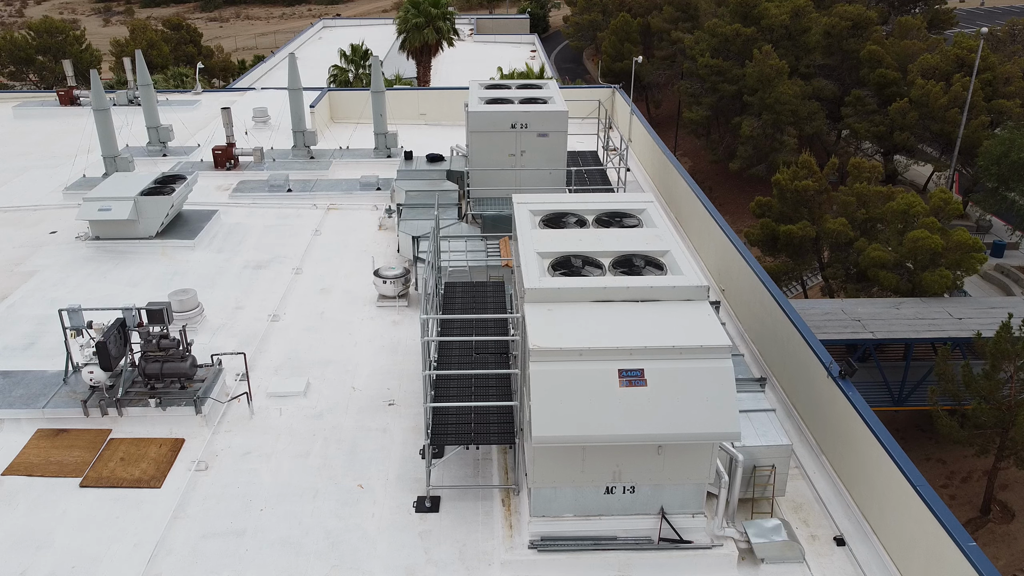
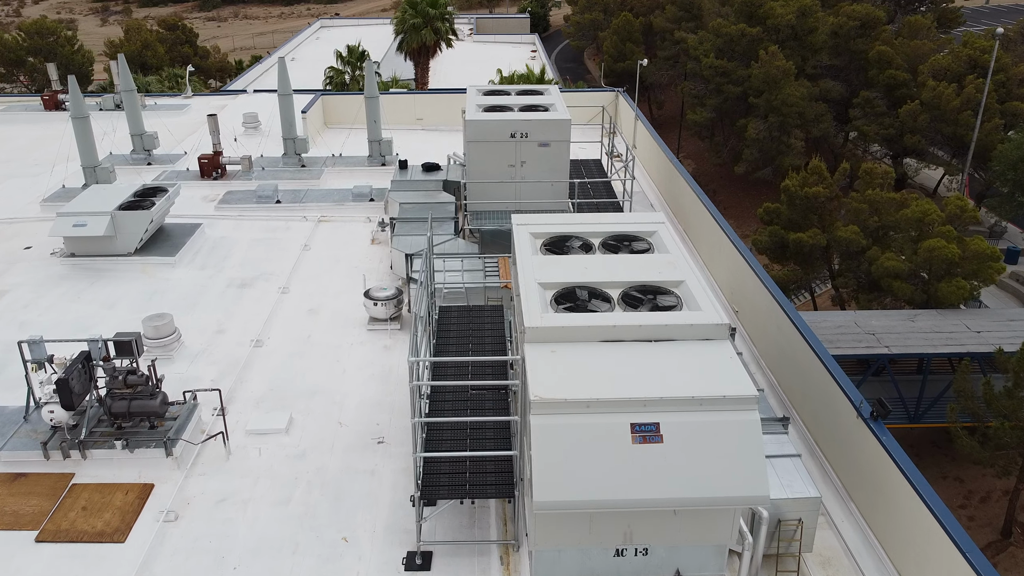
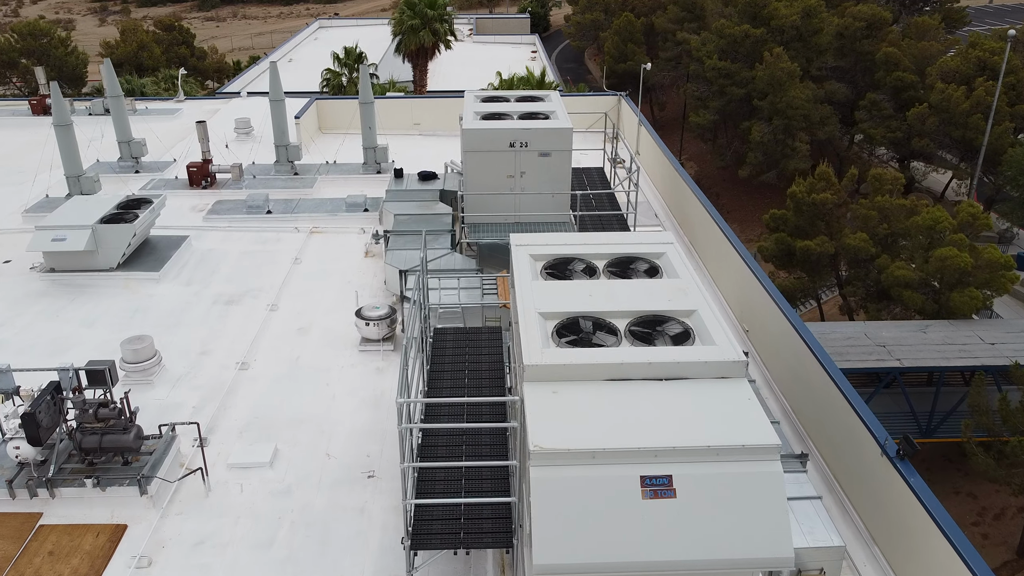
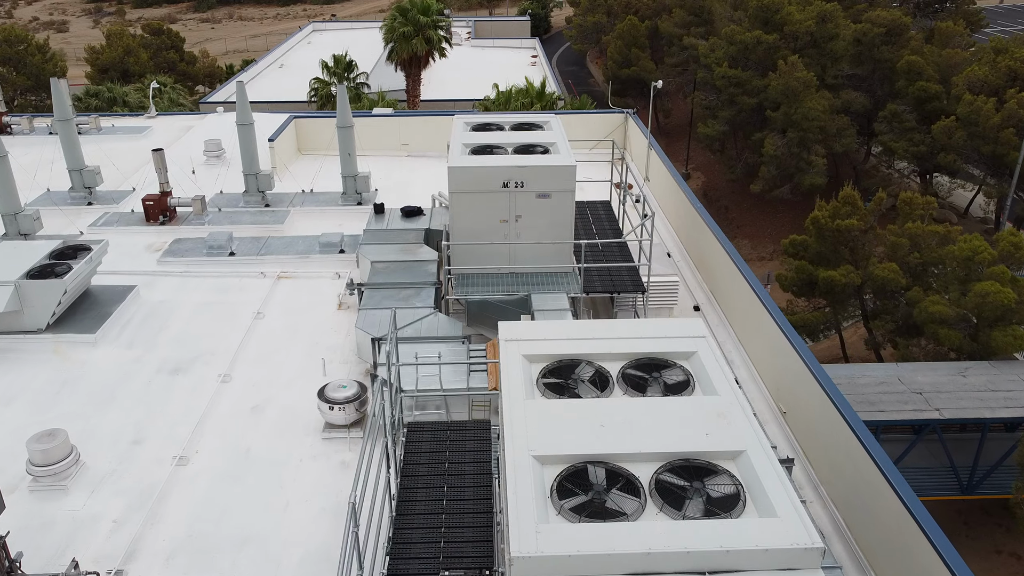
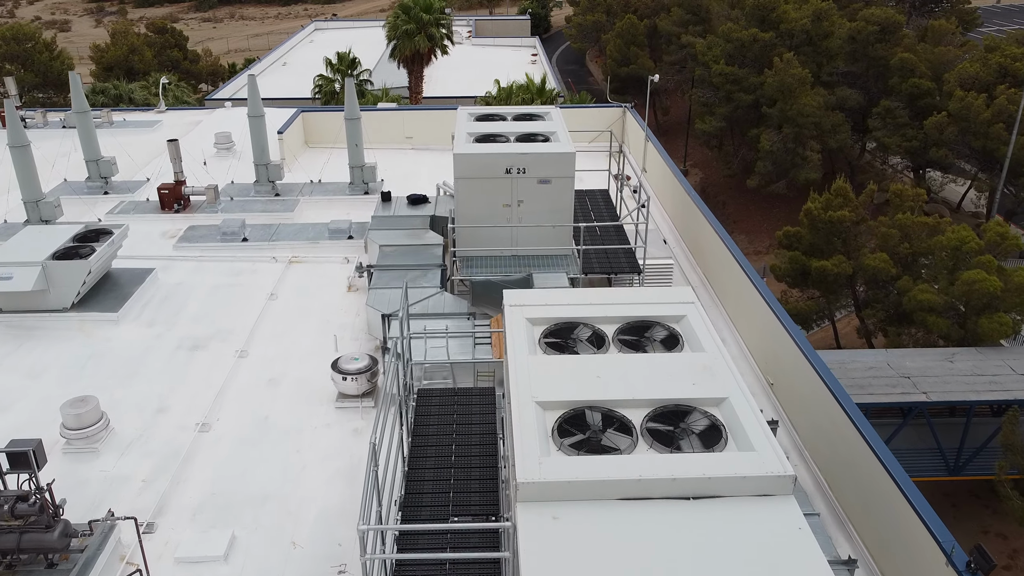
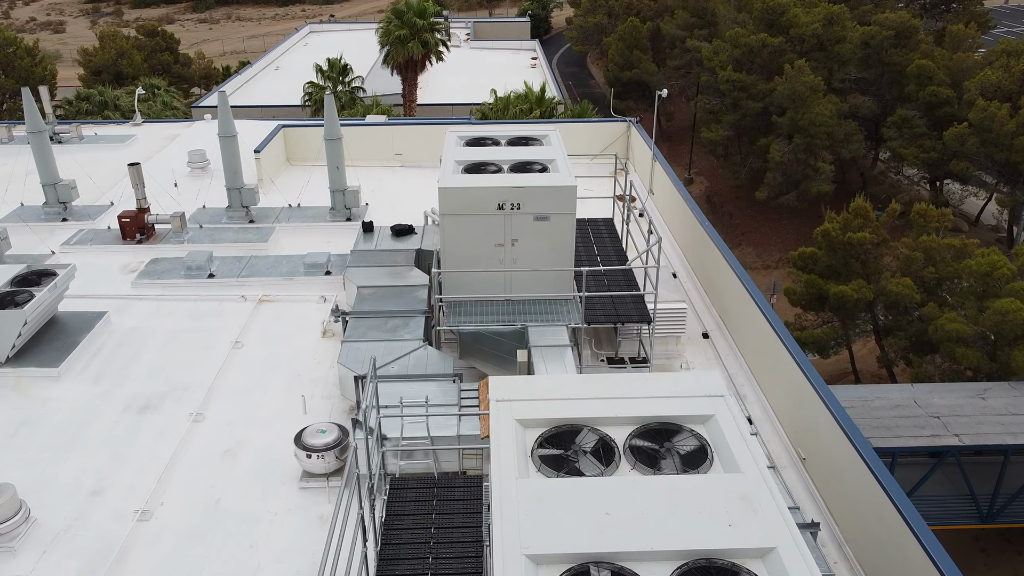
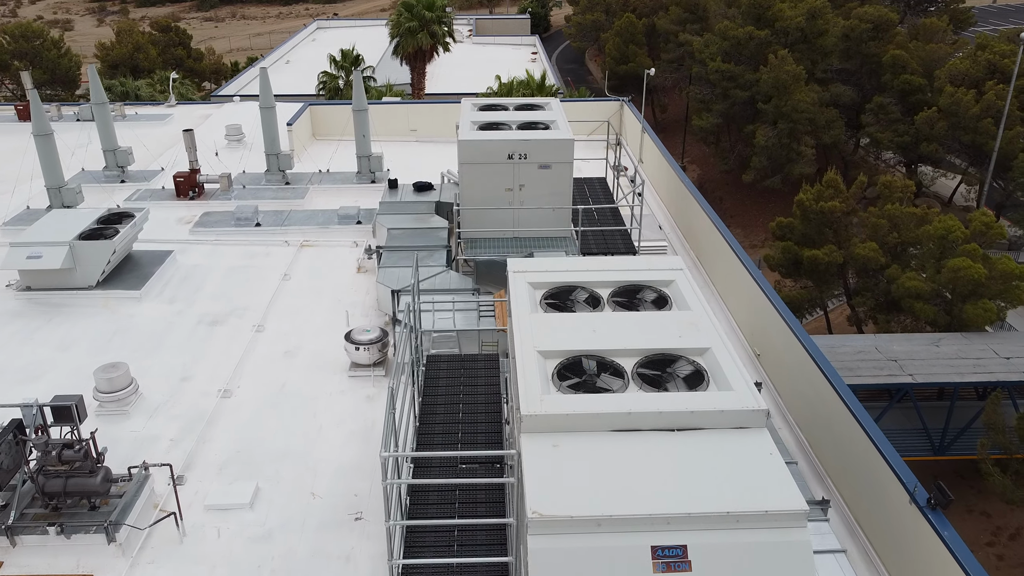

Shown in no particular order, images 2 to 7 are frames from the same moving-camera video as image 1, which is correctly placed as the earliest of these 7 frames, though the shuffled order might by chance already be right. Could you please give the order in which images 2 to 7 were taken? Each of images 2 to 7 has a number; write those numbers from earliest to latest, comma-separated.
2, 3, 7, 5, 4, 6
